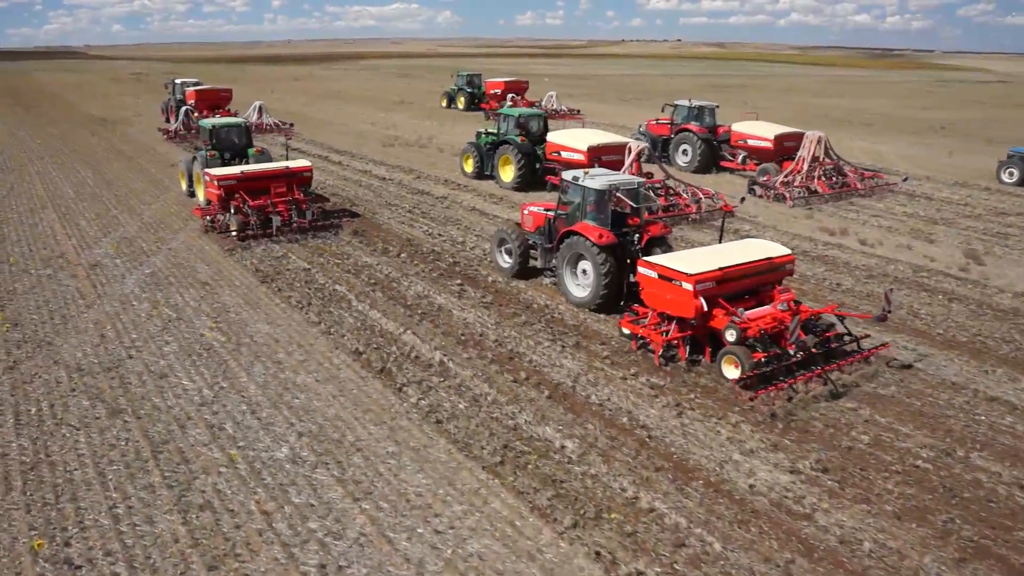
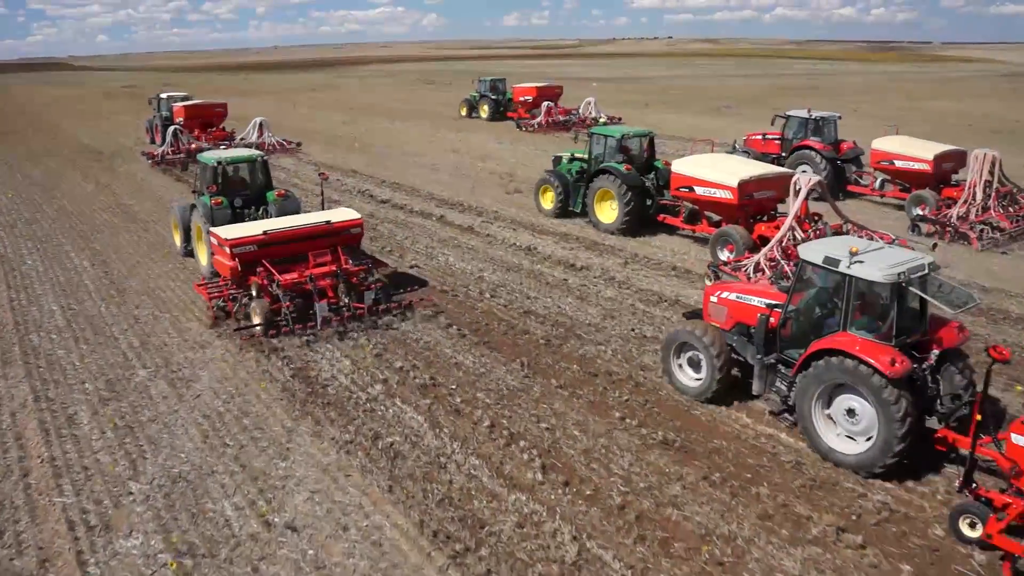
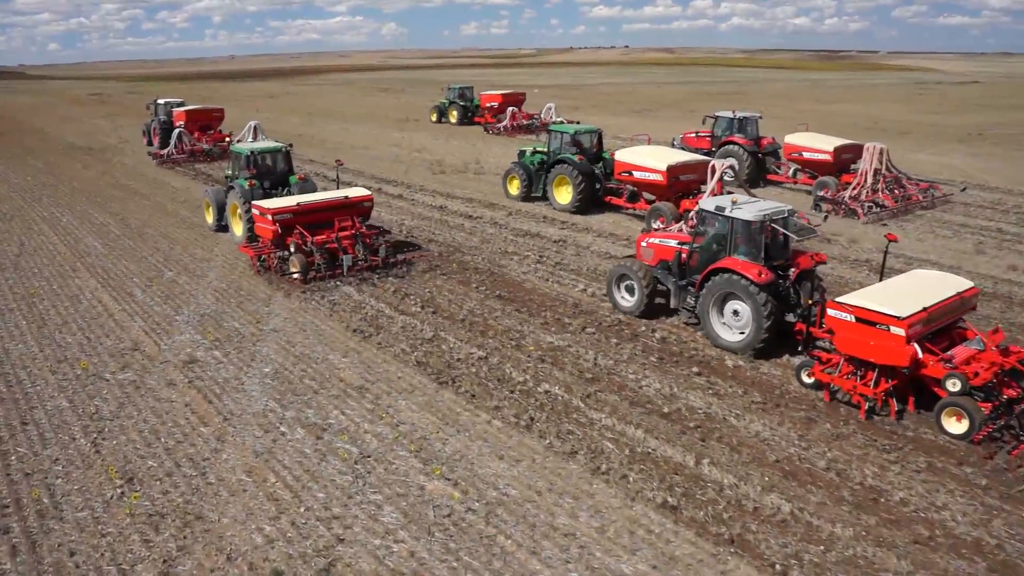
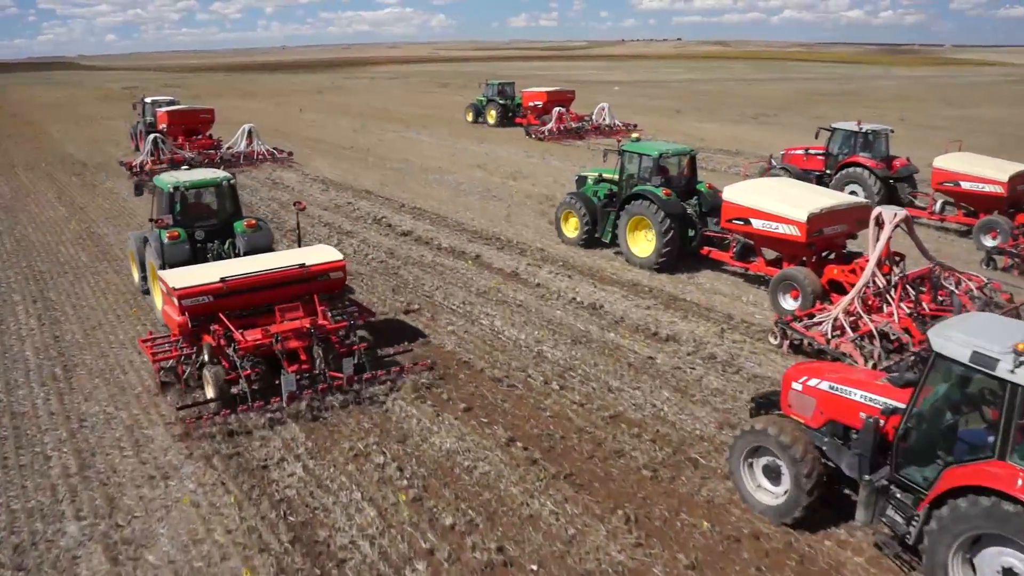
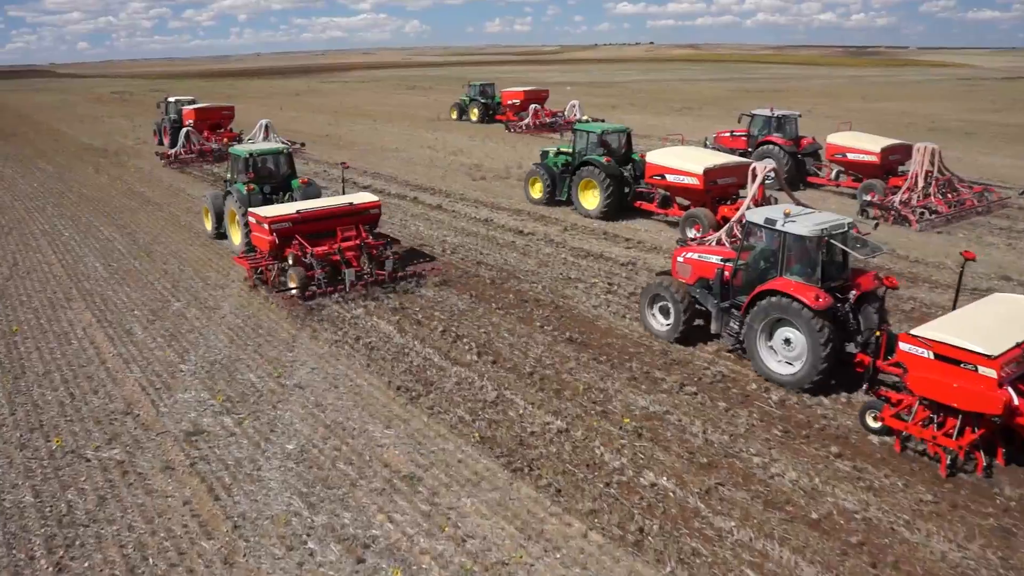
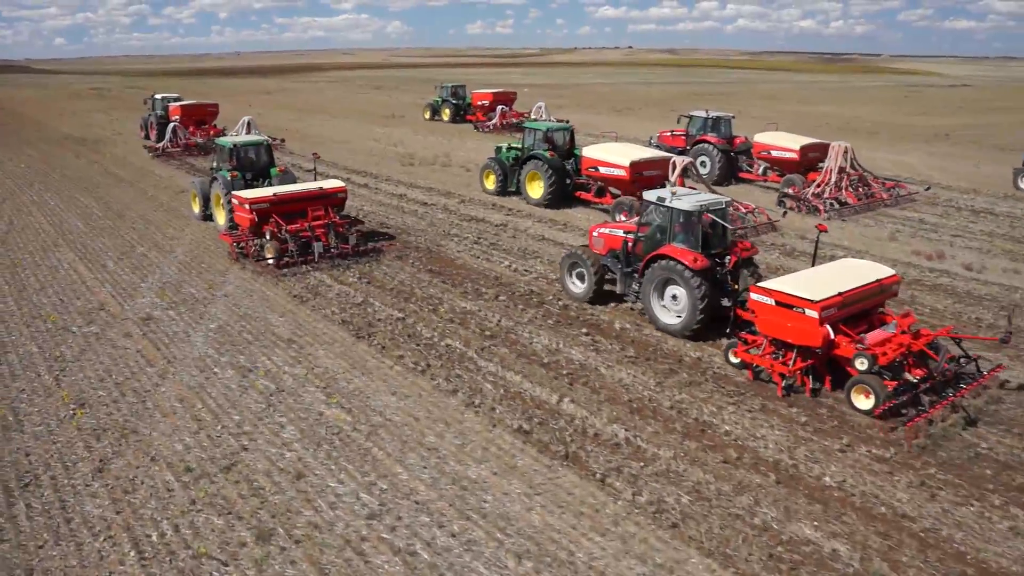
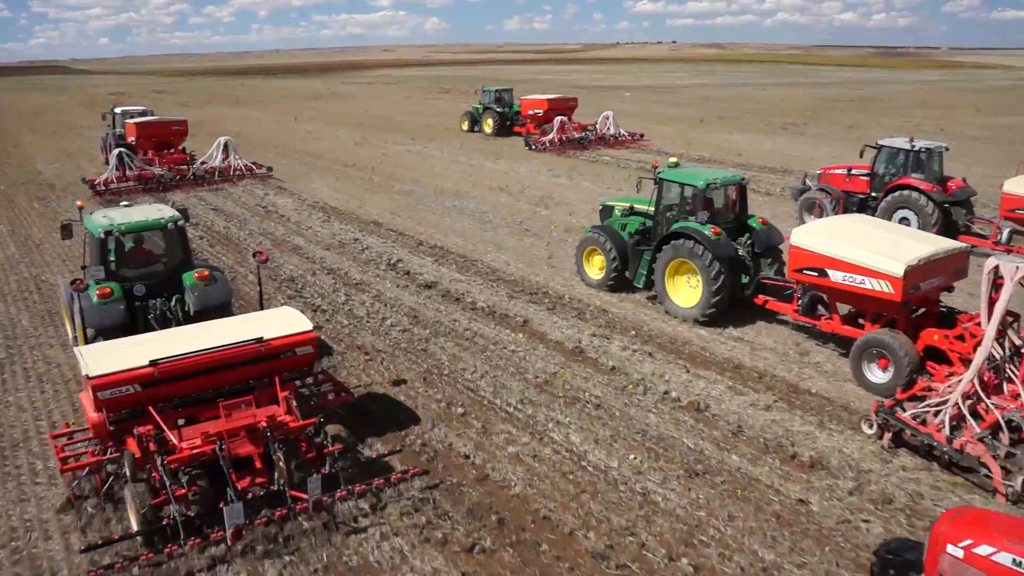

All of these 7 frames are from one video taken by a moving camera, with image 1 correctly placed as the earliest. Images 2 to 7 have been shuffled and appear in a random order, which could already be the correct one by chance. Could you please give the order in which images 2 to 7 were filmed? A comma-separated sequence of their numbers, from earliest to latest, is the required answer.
6, 3, 5, 2, 4, 7
